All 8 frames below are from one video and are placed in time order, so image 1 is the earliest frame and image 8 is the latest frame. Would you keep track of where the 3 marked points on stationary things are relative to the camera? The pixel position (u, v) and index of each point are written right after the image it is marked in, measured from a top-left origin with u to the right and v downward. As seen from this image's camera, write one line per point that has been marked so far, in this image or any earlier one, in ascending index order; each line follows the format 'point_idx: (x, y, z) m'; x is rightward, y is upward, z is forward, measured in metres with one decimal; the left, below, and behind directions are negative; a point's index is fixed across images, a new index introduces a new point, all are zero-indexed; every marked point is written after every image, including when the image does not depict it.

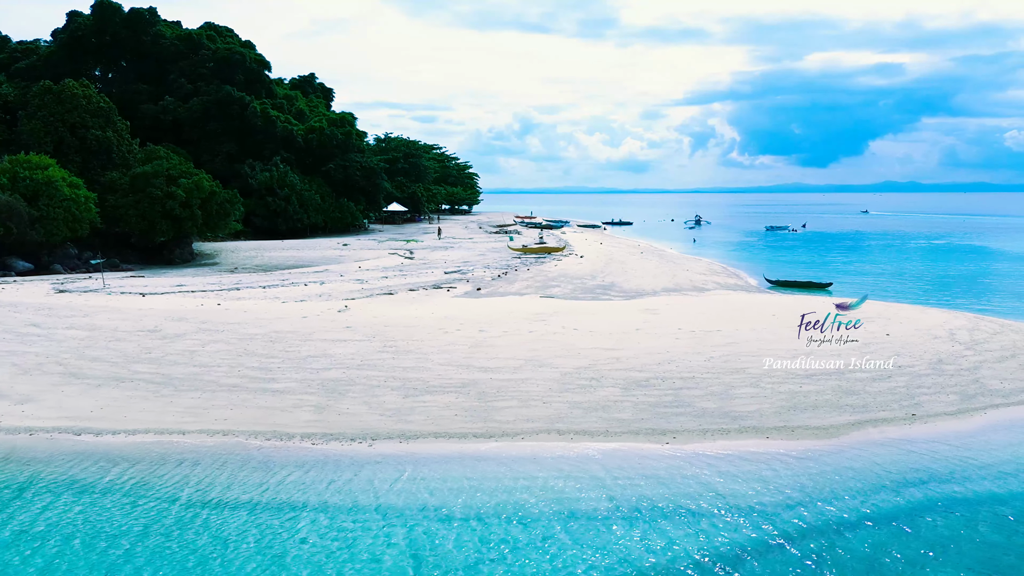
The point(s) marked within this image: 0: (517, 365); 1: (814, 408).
0: (+0.1, -1.4, +13.3) m
1: (+4.8, -1.9, +11.7) m
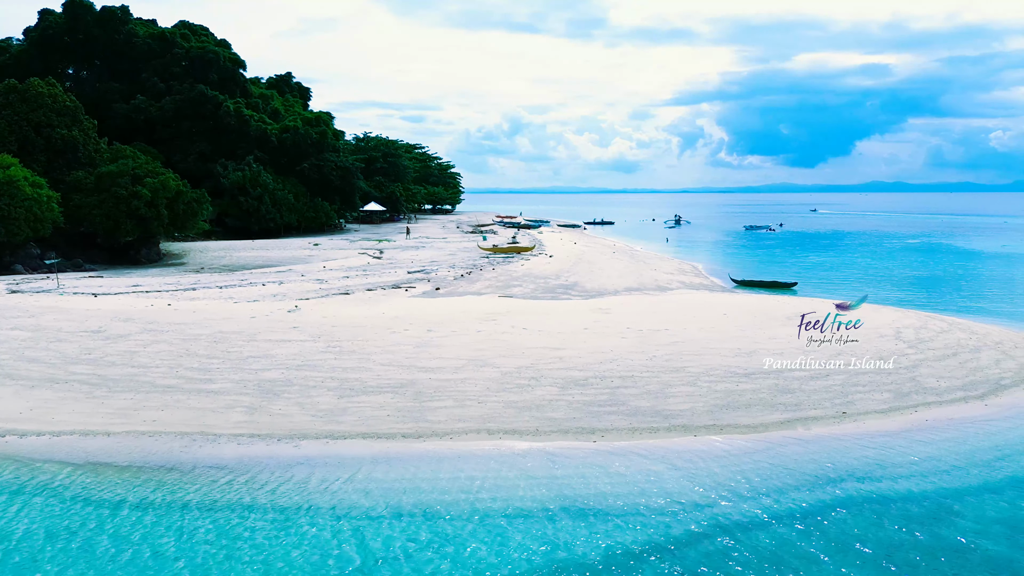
0: (-1.0, -1.4, +13.3) m
1: (+3.8, -1.9, +11.7) m
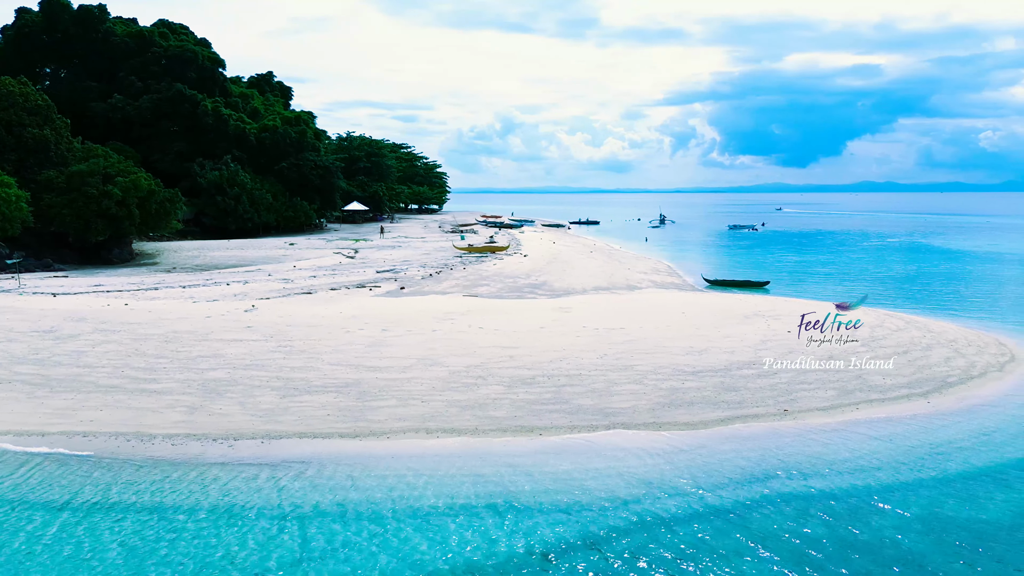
0: (-1.9, -1.4, +13.2) m
1: (+2.9, -1.9, +11.7) m
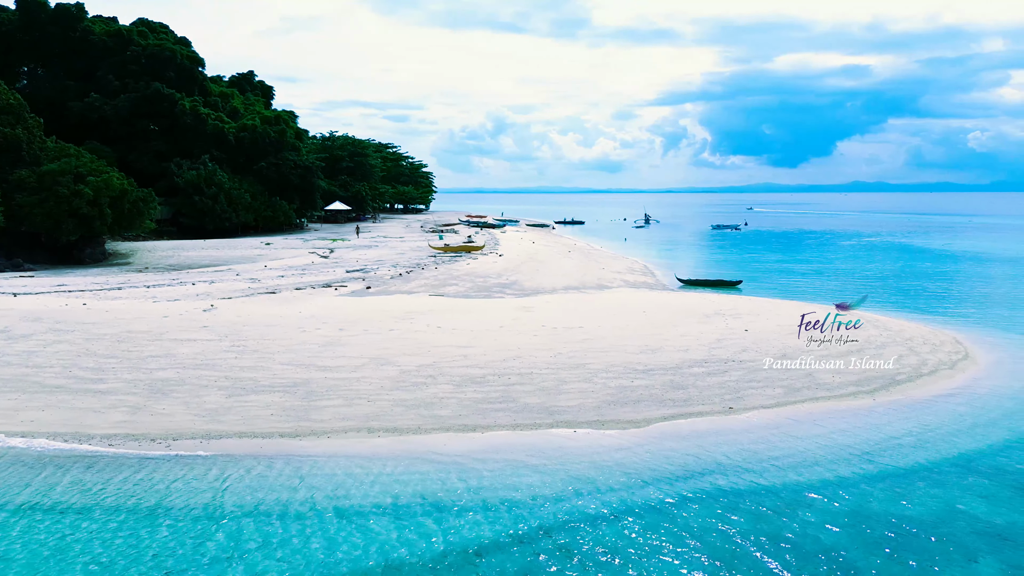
0: (-2.8, -1.4, +13.2) m
1: (+2.0, -1.9, +11.7) m
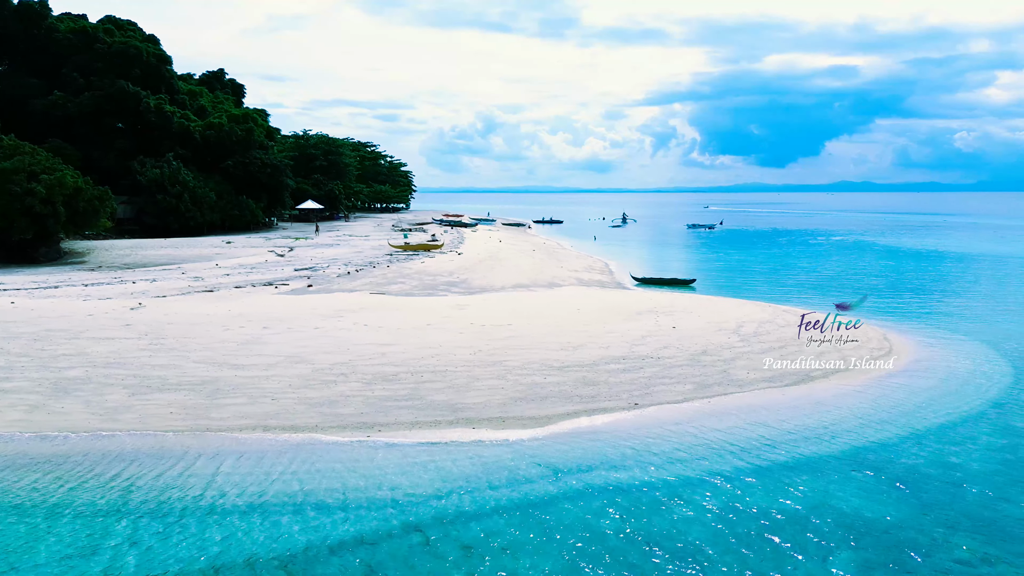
0: (-4.3, -1.3, +13.1) m
1: (+0.5, -1.8, +11.7) m
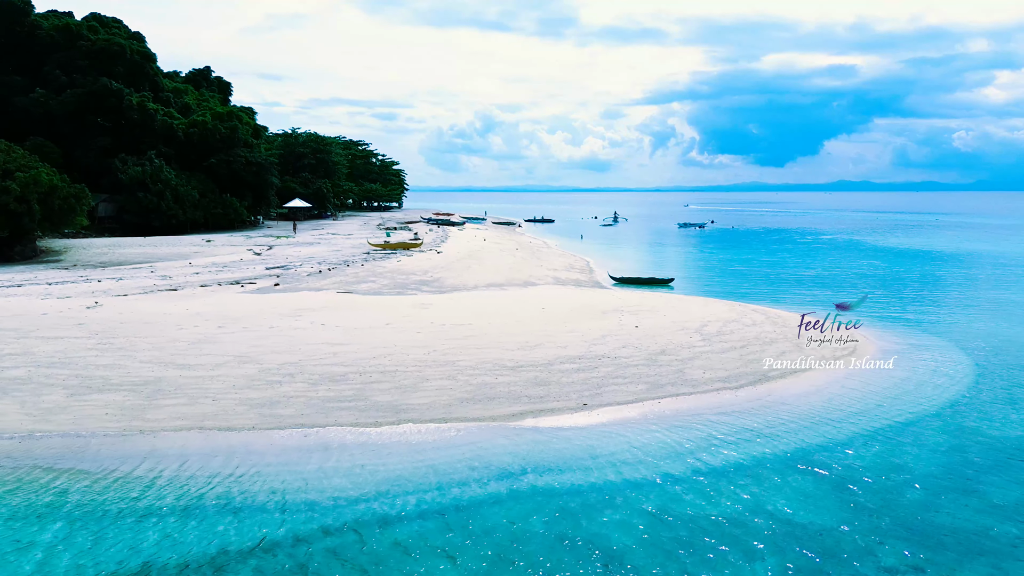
0: (-5.2, -1.3, +12.9) m
1: (-0.4, -1.8, +11.5) m
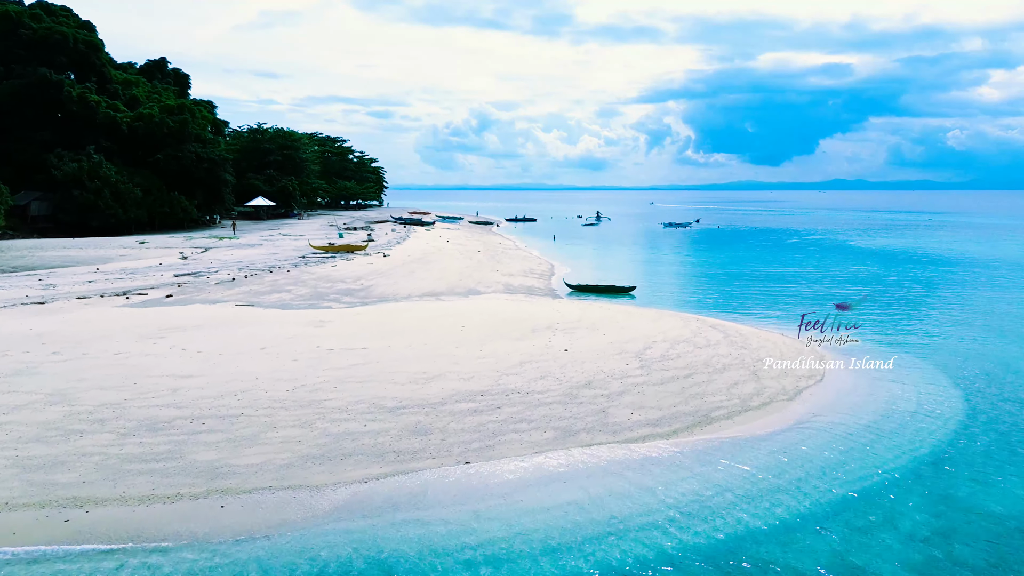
0: (-6.9, -1.6, +10.2) m
1: (-2.1, -2.1, +8.9) m
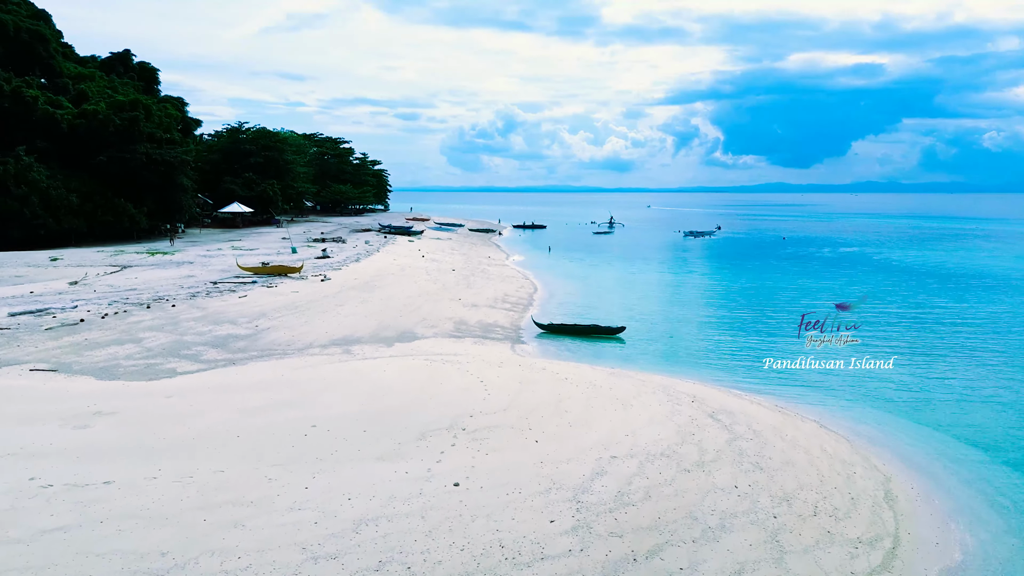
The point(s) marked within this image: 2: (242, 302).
0: (-8.7, -2.6, +5.1) m
1: (-3.9, -3.1, +3.6) m
2: (-7.2, -0.4, +18.9) m
